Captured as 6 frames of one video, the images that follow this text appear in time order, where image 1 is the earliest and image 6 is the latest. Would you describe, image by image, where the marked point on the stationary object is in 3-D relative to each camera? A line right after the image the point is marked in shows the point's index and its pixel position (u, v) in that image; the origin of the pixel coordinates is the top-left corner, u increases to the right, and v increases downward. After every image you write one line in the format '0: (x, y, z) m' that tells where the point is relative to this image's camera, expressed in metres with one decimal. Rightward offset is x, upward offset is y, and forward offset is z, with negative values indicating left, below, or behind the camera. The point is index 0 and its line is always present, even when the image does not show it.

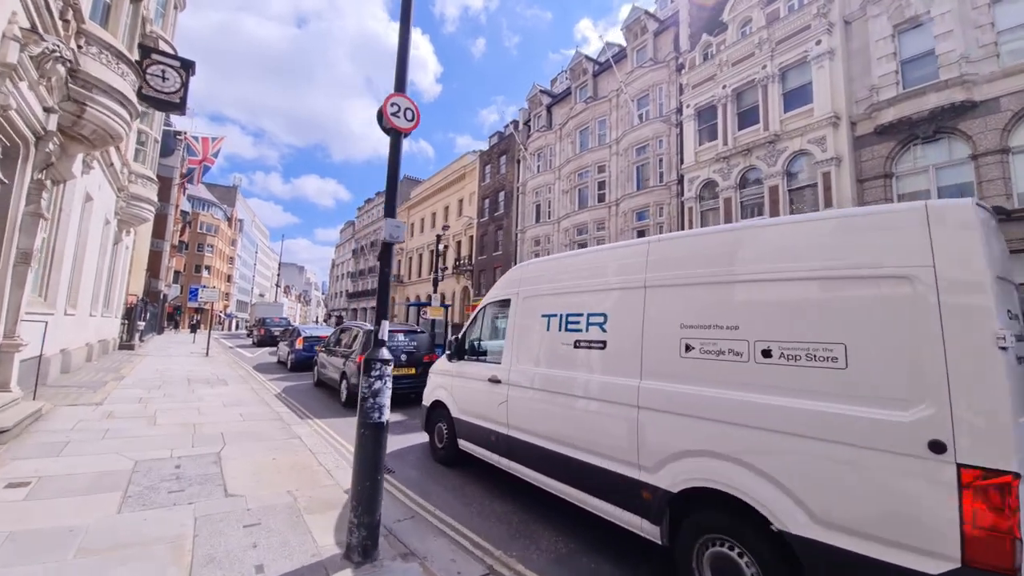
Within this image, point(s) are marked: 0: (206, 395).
0: (-6.4, -2.2, +8.8) m
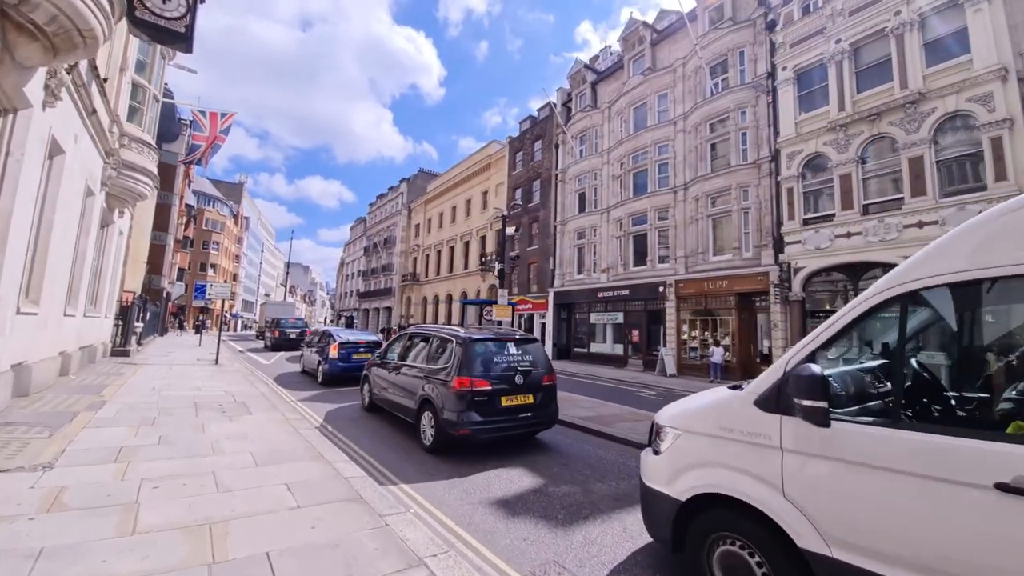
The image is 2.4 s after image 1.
0: (-3.9, -2.0, +5.7) m
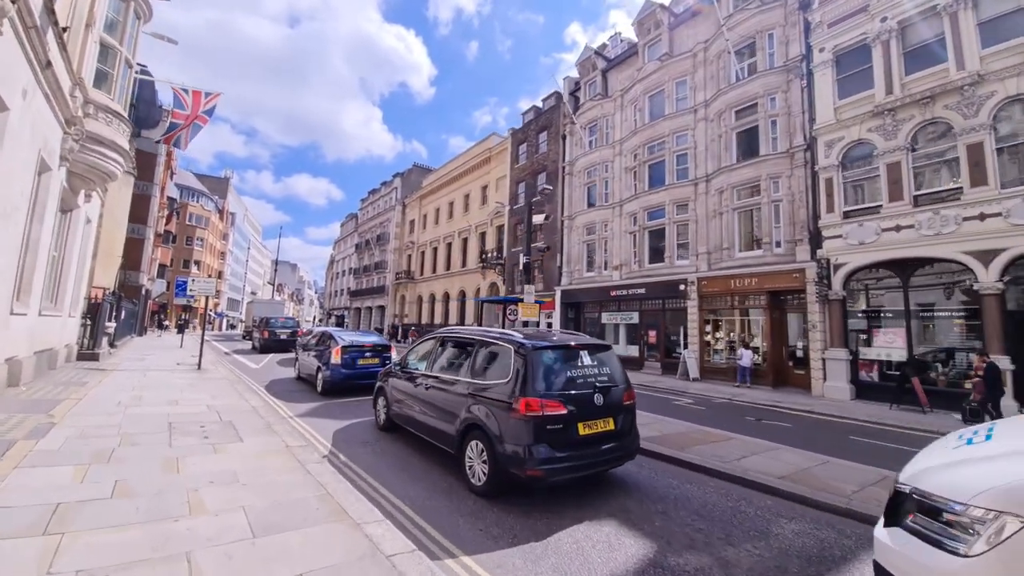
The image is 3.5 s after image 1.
0: (-3.1, -1.9, +4.2) m
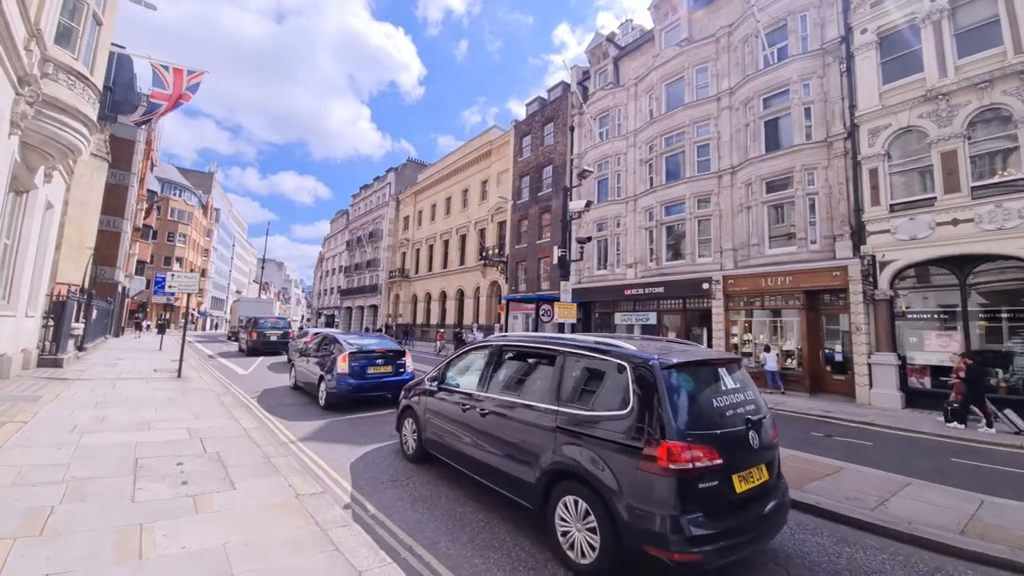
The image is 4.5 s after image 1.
0: (-2.2, -1.8, +2.8) m
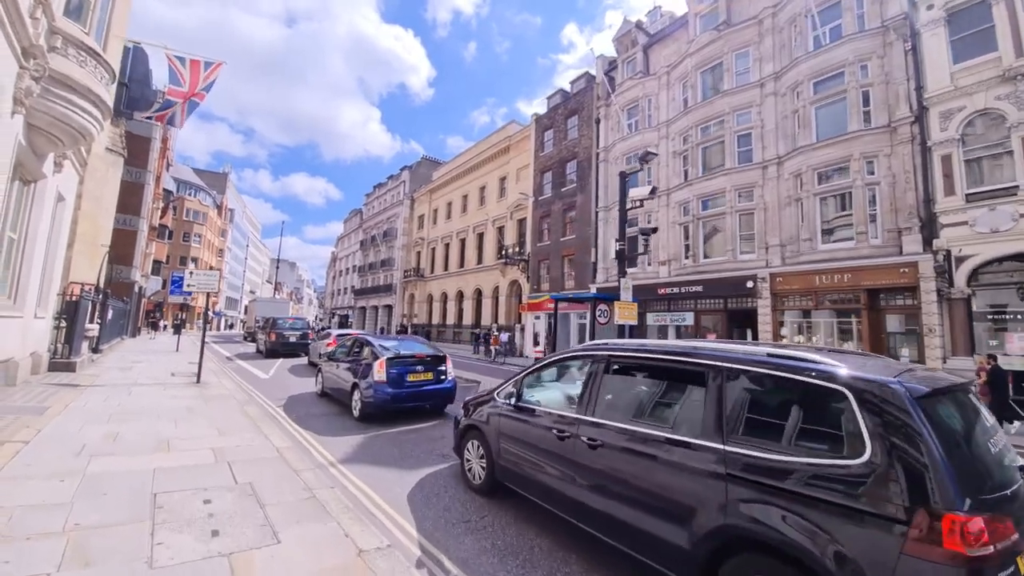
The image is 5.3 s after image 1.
0: (-1.3, -1.8, +1.9) m
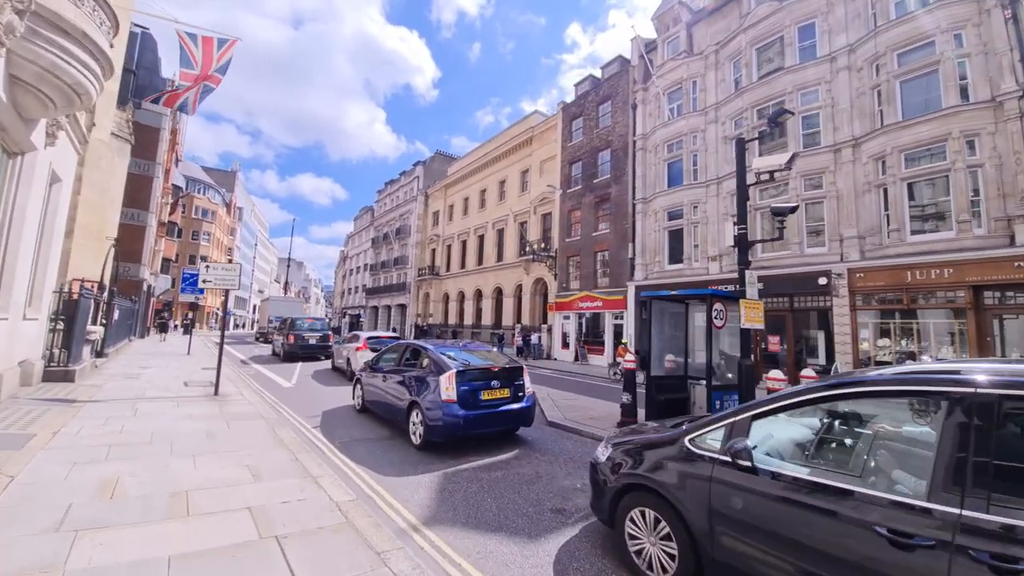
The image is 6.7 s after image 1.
0: (+0.1, -1.7, +0.2) m
